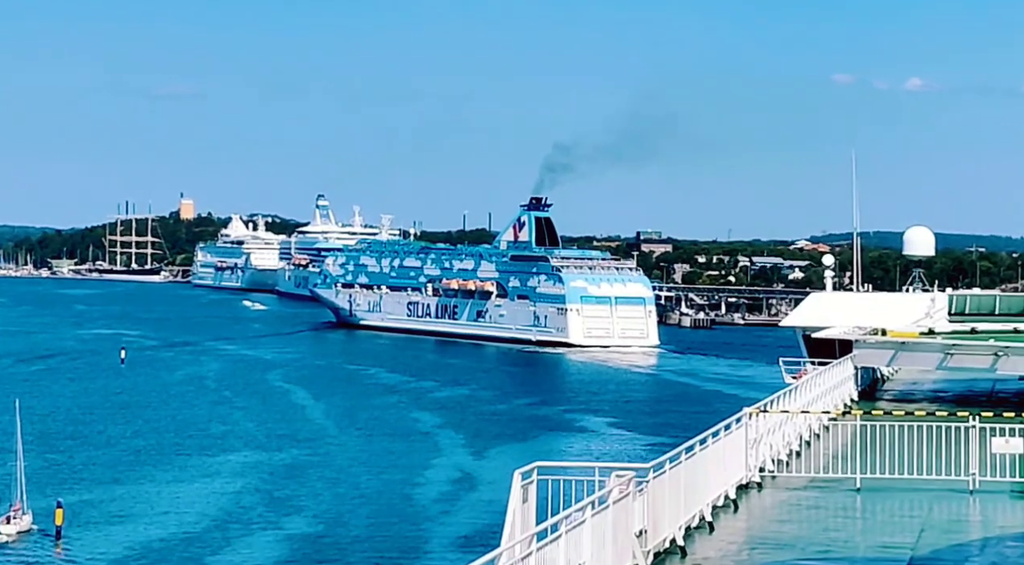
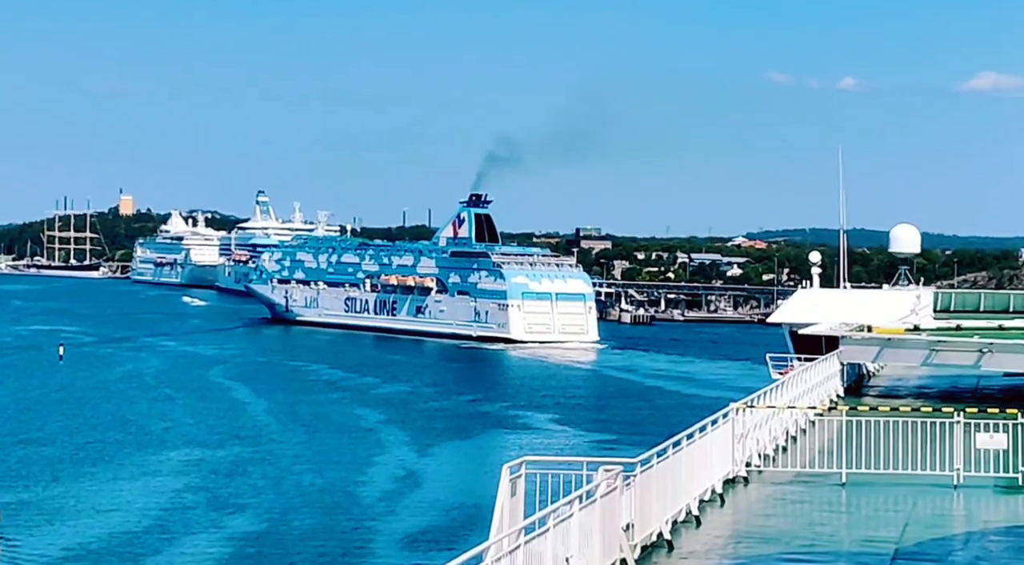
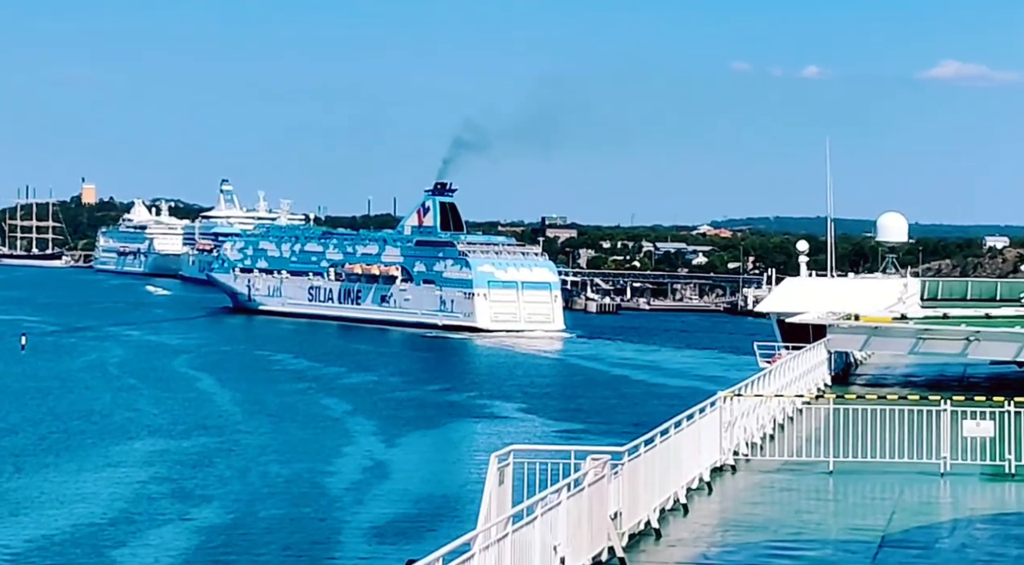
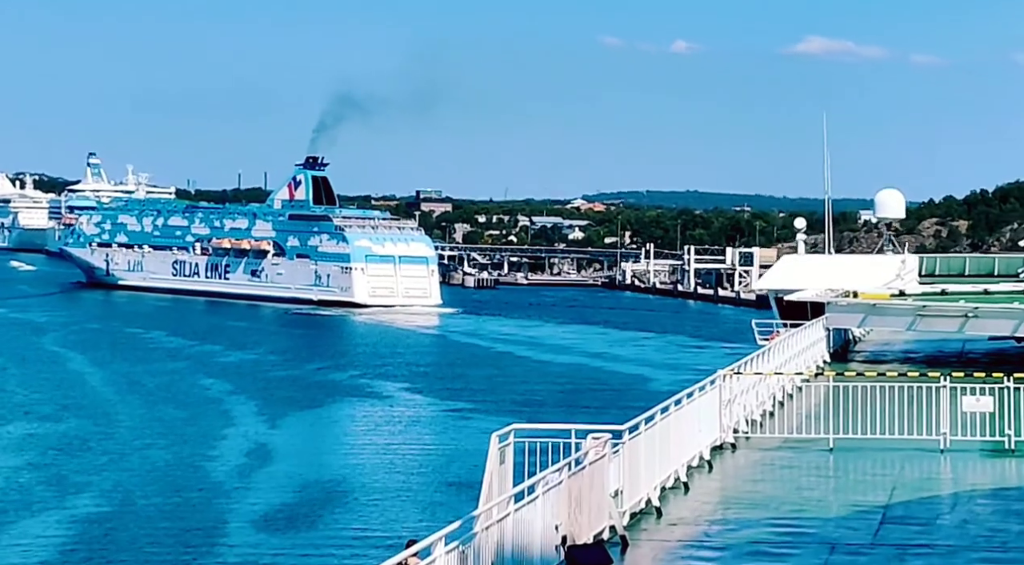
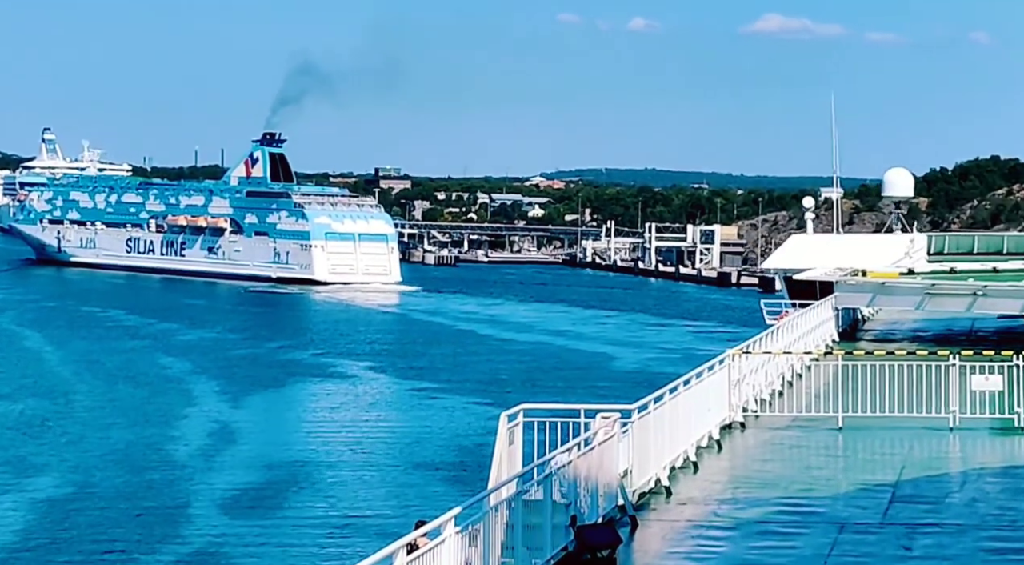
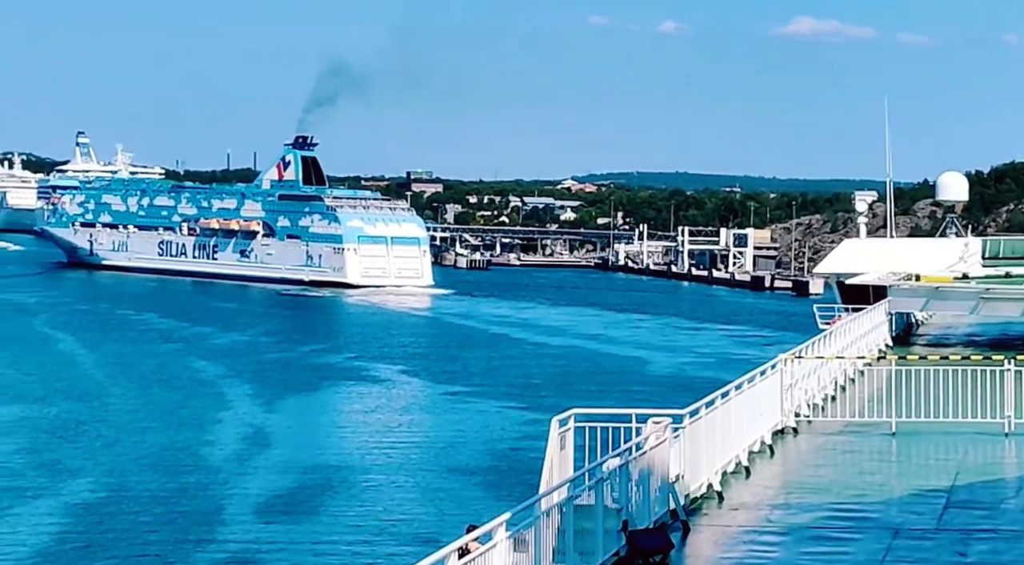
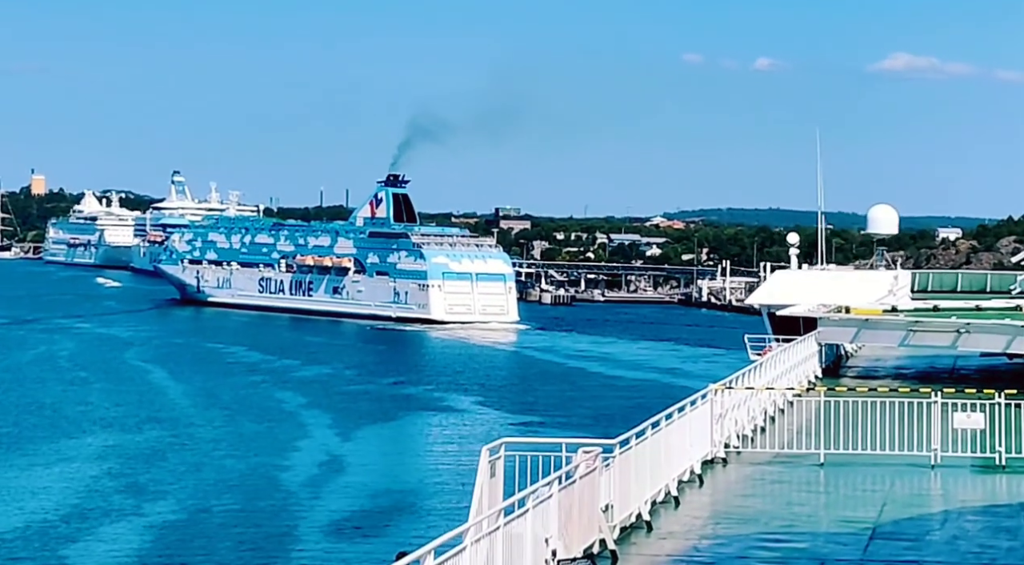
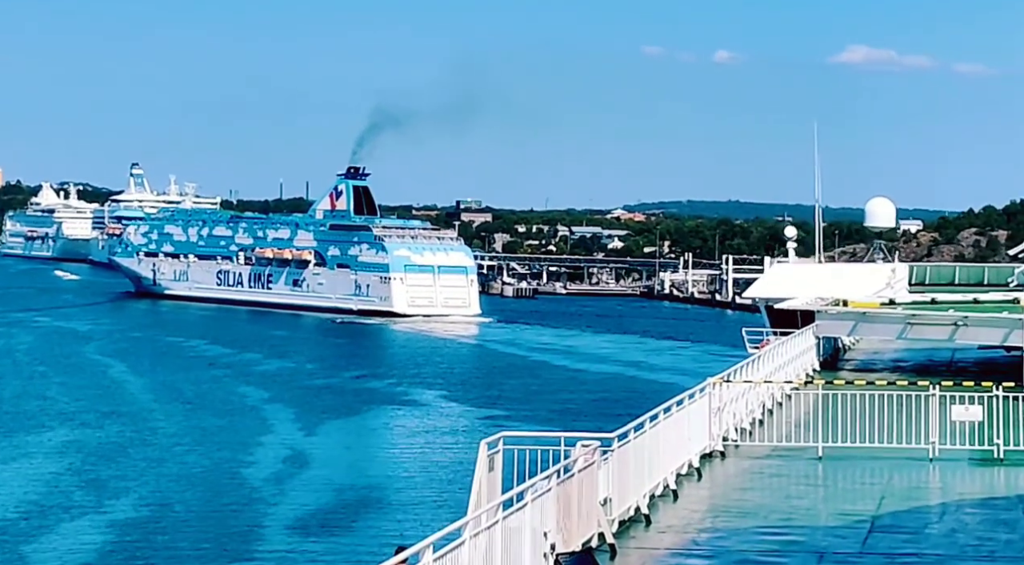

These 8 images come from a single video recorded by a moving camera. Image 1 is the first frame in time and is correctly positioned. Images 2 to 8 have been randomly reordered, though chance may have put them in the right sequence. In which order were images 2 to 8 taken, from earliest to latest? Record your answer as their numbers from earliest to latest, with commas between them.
2, 3, 7, 8, 4, 5, 6
